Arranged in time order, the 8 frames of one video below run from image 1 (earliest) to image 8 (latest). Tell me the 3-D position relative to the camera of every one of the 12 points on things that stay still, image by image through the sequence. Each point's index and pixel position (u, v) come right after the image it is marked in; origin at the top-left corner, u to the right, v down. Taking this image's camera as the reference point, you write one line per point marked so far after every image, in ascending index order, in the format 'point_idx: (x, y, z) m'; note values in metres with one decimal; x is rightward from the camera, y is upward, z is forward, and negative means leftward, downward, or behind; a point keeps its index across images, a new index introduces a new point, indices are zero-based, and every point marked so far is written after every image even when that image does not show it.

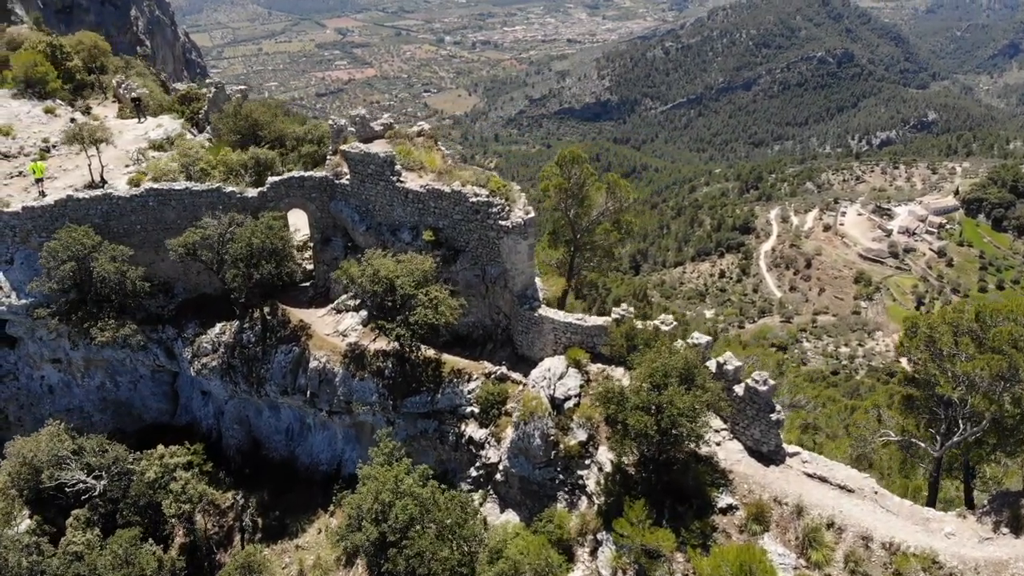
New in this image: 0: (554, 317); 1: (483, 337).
0: (+1.2, -0.8, +17.9) m
1: (-0.9, -1.5, +19.7) m
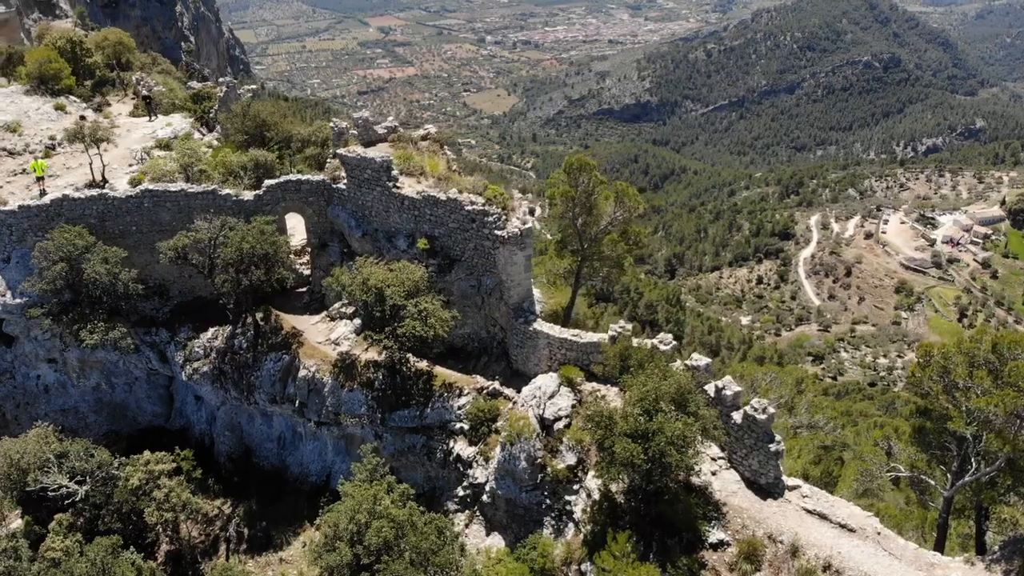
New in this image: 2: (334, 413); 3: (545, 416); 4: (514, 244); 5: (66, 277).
0: (+1.0, -1.2, +17.2) m
1: (-1.0, -1.8, +19.0) m
2: (-5.0, -3.6, +18.3) m
3: (+0.8, -3.1, +15.6) m
4: (0.0, +1.2, +17.5) m
5: (-12.9, +0.3, +18.6) m
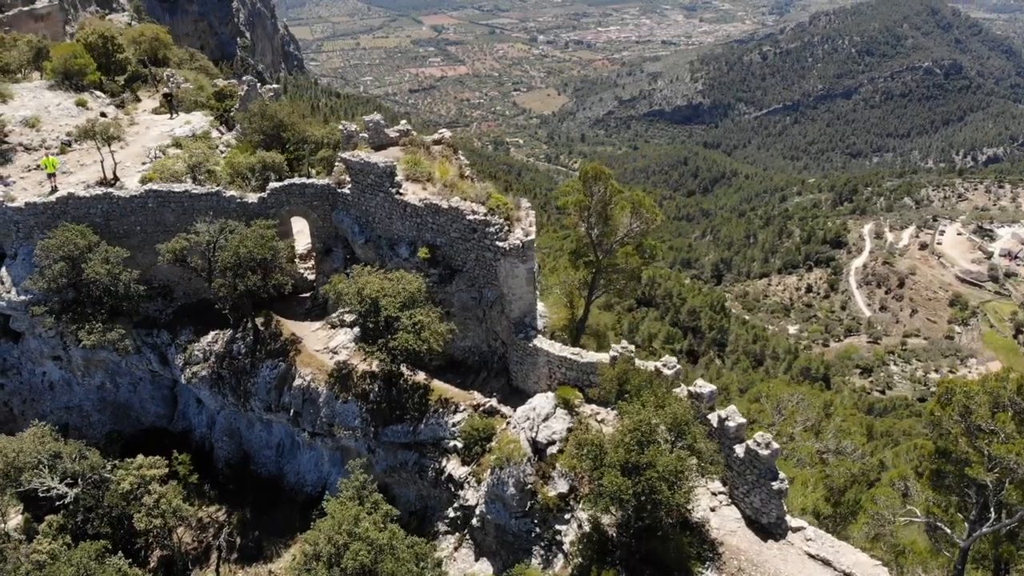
0: (+0.9, -1.6, +16.4) m
1: (-1.0, -2.2, +18.3) m
2: (-5.1, -3.8, +17.8) m
3: (+0.6, -3.5, +14.8) m
4: (+0.1, +0.8, +16.7) m
5: (-12.8, +0.3, +18.5) m
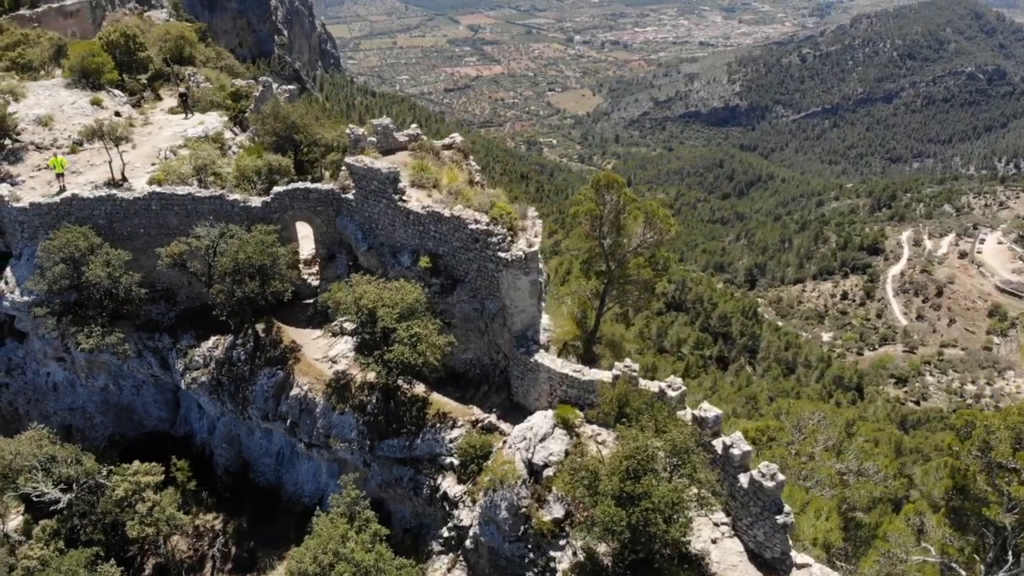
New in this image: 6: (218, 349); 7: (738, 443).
0: (+0.9, -1.9, +15.7) m
1: (-0.9, -2.5, +17.7) m
2: (-5.1, -4.0, +17.4) m
3: (+0.5, -3.8, +14.2) m
4: (+0.1, +0.5, +16.1) m
5: (-12.7, +0.3, +18.4) m
6: (-8.9, -1.8, +19.4) m
7: (+4.5, -3.1, +12.8) m
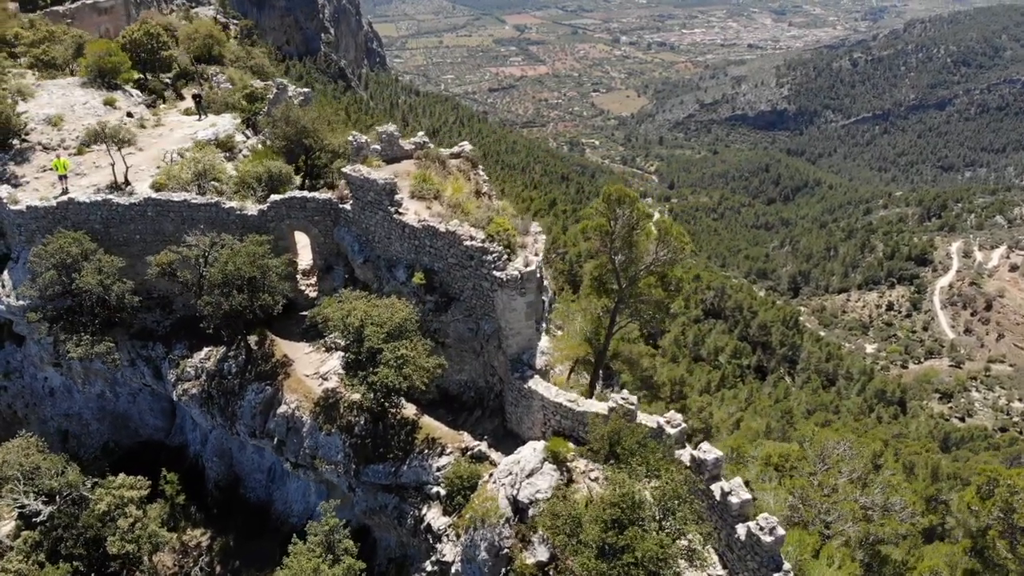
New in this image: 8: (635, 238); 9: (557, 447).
0: (+0.7, -2.4, +14.7) m
1: (-1.0, -3.0, +16.9) m
2: (-5.2, -4.4, +16.7) m
3: (+0.2, -4.3, +13.2) m
4: (0.0, 0.0, +15.2) m
5: (-12.7, +0.1, +18.0) m
6: (-8.9, -2.1, +18.9) m
7: (+4.1, -3.7, +11.6) m
8: (+3.8, +1.6, +19.8) m
9: (+1.0, -3.4, +13.8) m
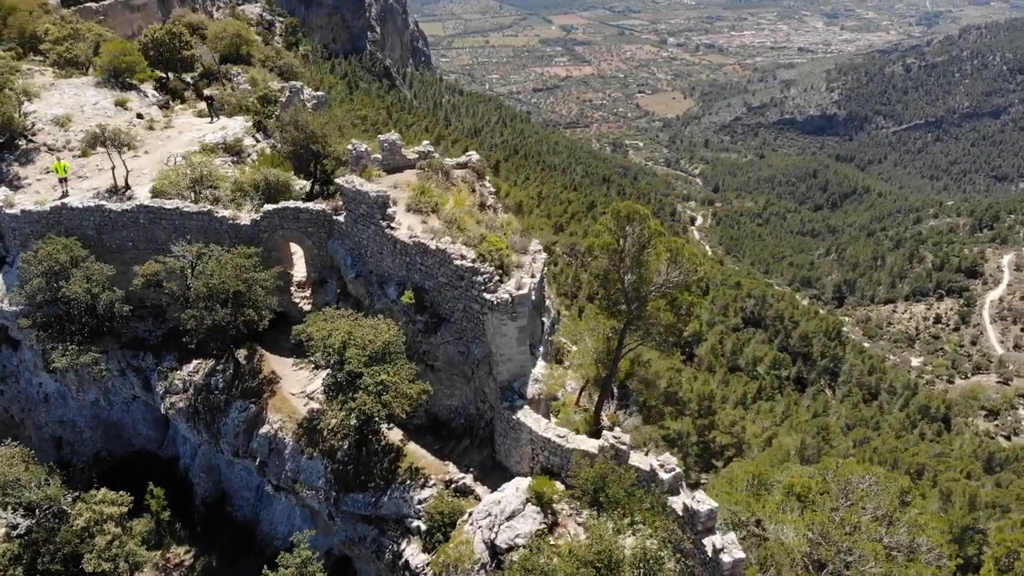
0: (+0.4, -3.0, +13.7) m
1: (-1.3, -3.5, +15.9) m
2: (-5.5, -4.8, +16.0) m
3: (-0.2, -4.8, +12.2) m
4: (-0.2, -0.5, +14.2) m
5: (-12.7, -0.1, +17.7) m
6: (-9.0, -2.4, +18.4) m
7: (+3.6, -4.3, +10.5) m
8: (+3.8, +0.9, +18.7) m
9: (+0.6, -3.9, +12.8) m
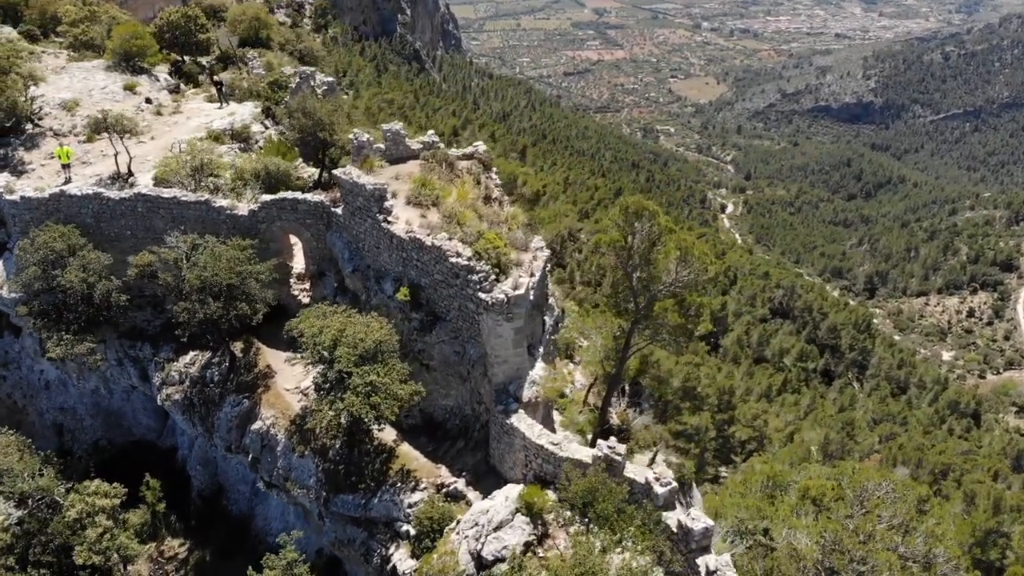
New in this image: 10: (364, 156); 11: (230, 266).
0: (+0.3, -3.0, +13.2) m
1: (-1.3, -3.4, +15.5) m
2: (-5.6, -4.6, +15.6) m
3: (-0.5, -4.9, +11.8) m
4: (-0.3, -0.5, +13.7) m
5: (-12.7, +0.2, +17.5) m
6: (-9.0, -2.2, +18.1) m
7: (+3.4, -4.5, +9.9) m
8: (+3.9, +0.9, +18.0) m
9: (+0.4, -4.0, +12.2) m
10: (-4.5, +4.1, +19.8) m
11: (-7.1, +0.6, +16.1) m
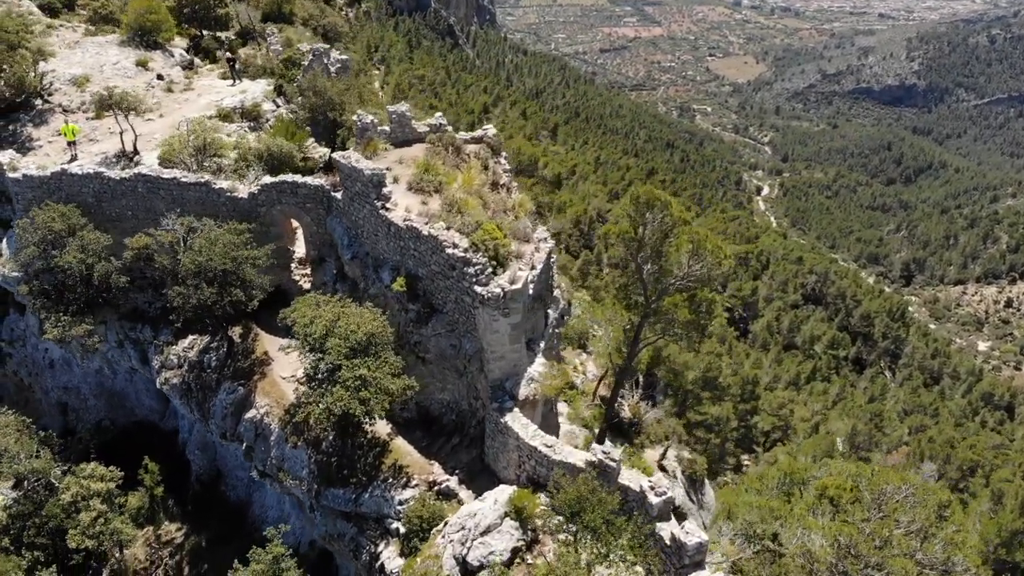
0: (+0.1, -2.9, +12.7) m
1: (-1.4, -3.2, +15.0) m
2: (-5.7, -4.3, +15.4) m
3: (-0.7, -4.8, +11.3) m
4: (-0.3, -0.4, +13.1) m
5: (-12.6, +0.7, +17.3) m
6: (-8.9, -1.7, +17.9) m
7: (+3.1, -4.5, +9.3) m
8: (+4.0, +1.1, +17.2) m
9: (+0.2, -3.9, +11.7) m
10: (-4.3, +4.5, +19.3) m
11: (-7.0, +0.9, +15.7) m
